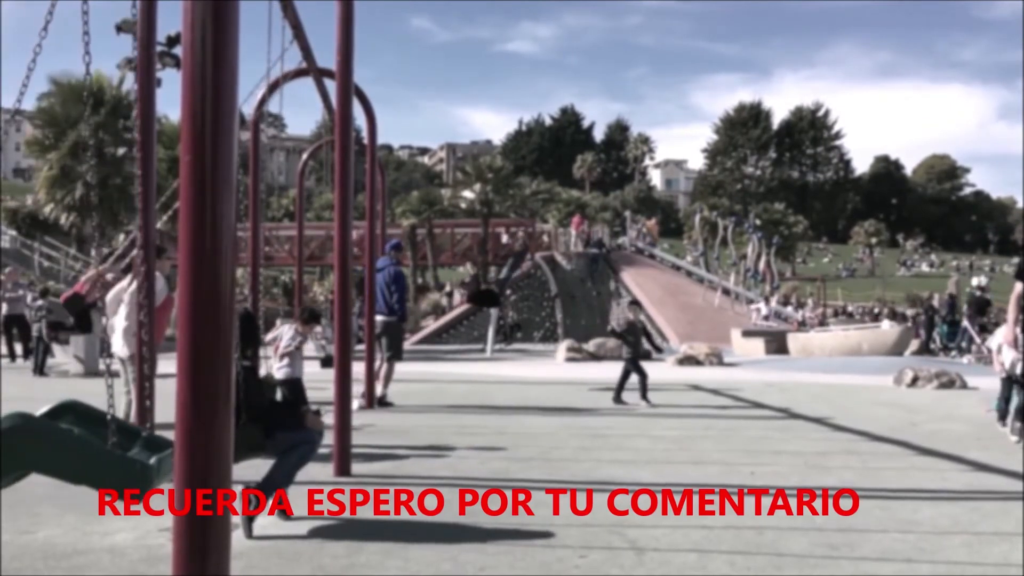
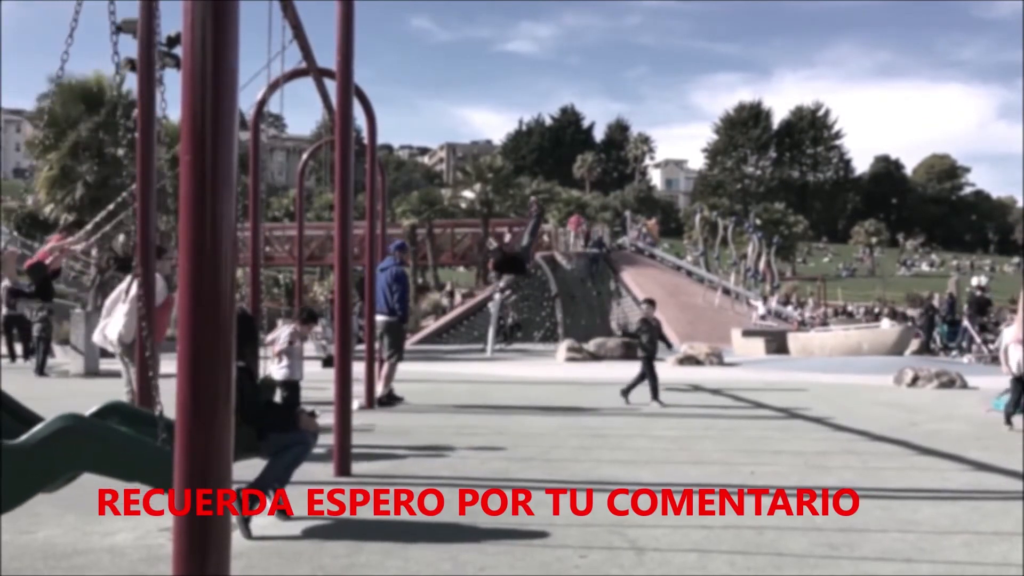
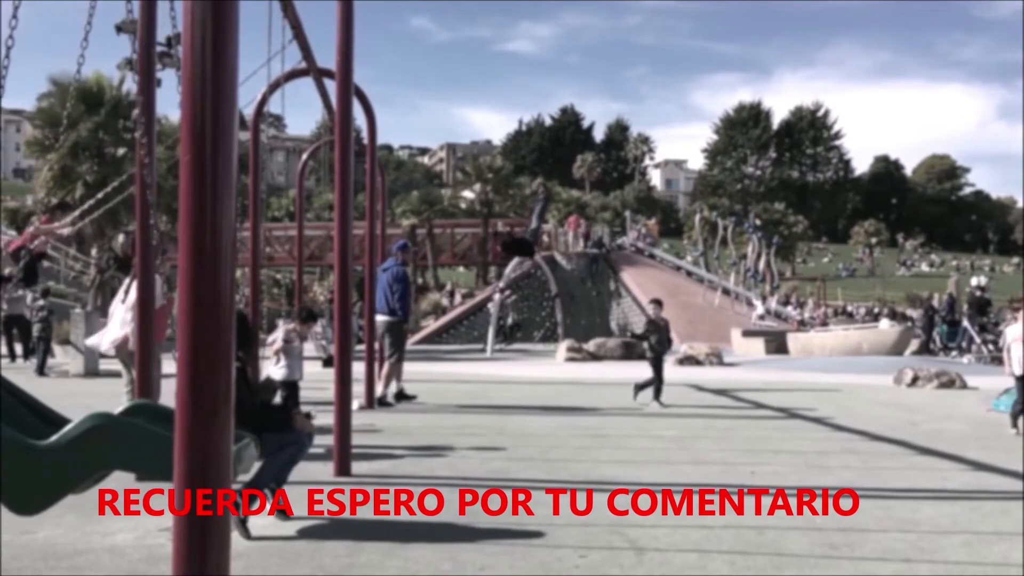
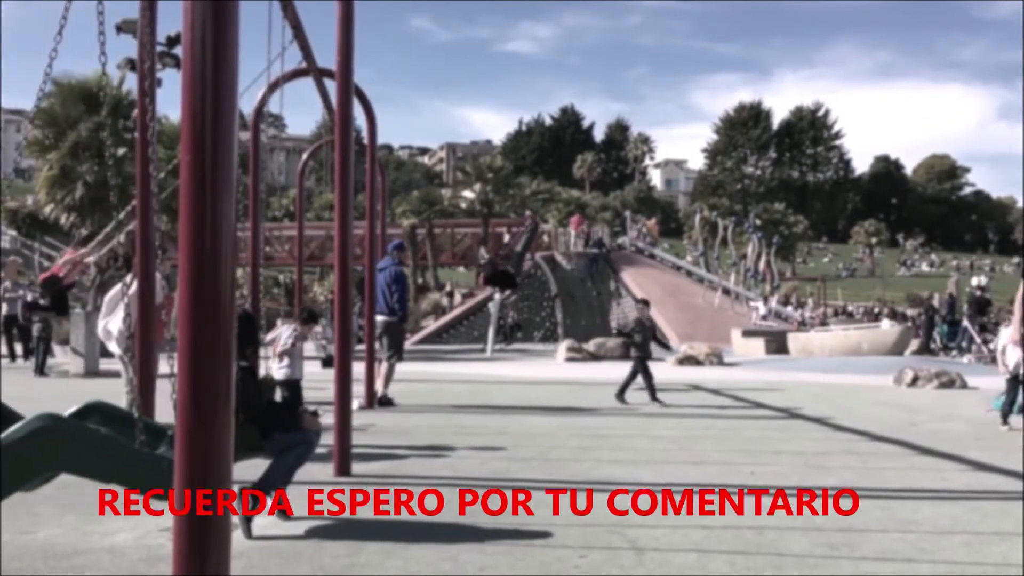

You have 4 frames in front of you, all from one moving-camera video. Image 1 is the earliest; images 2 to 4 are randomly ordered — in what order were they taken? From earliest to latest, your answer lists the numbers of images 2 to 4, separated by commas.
4, 2, 3
